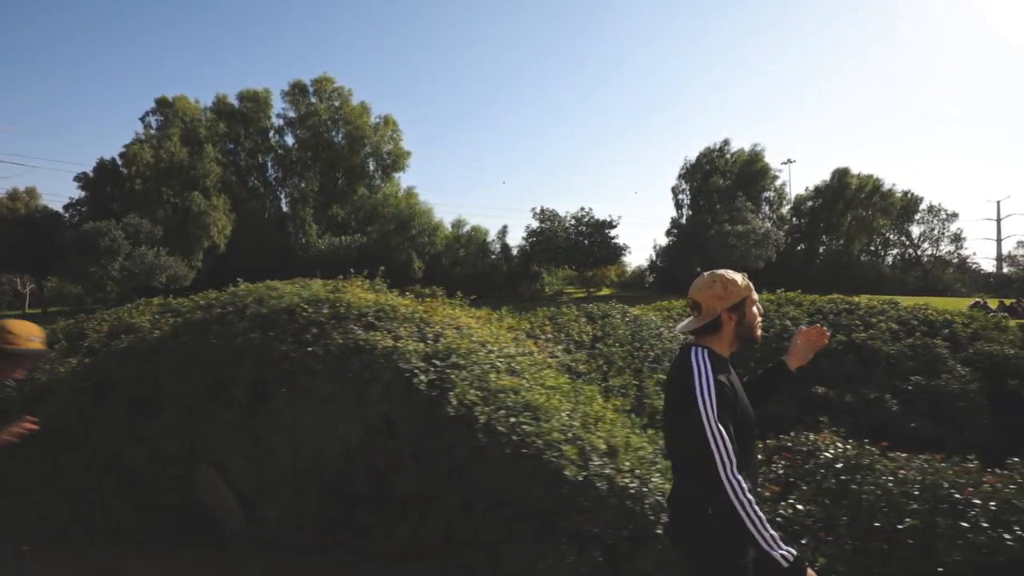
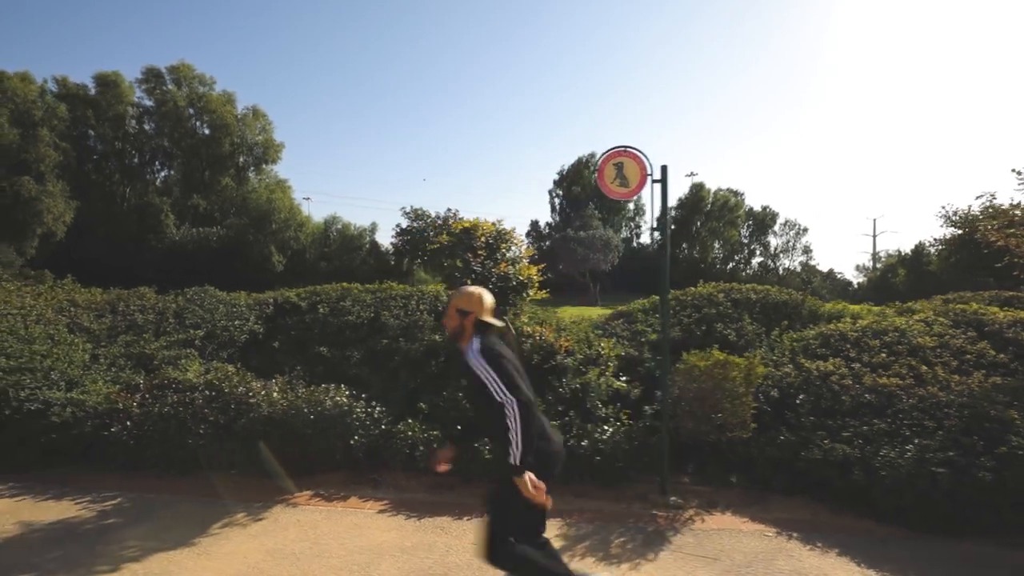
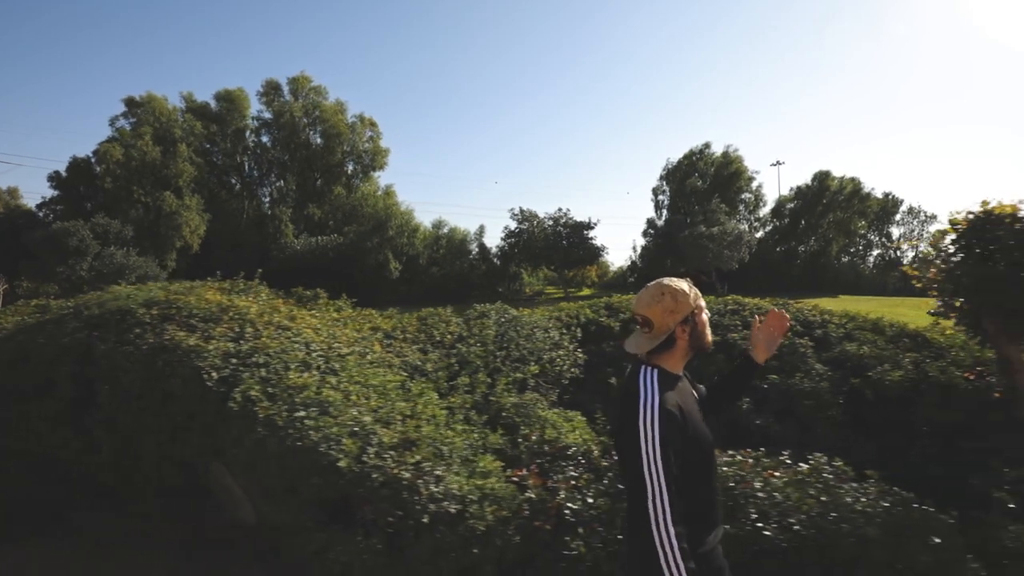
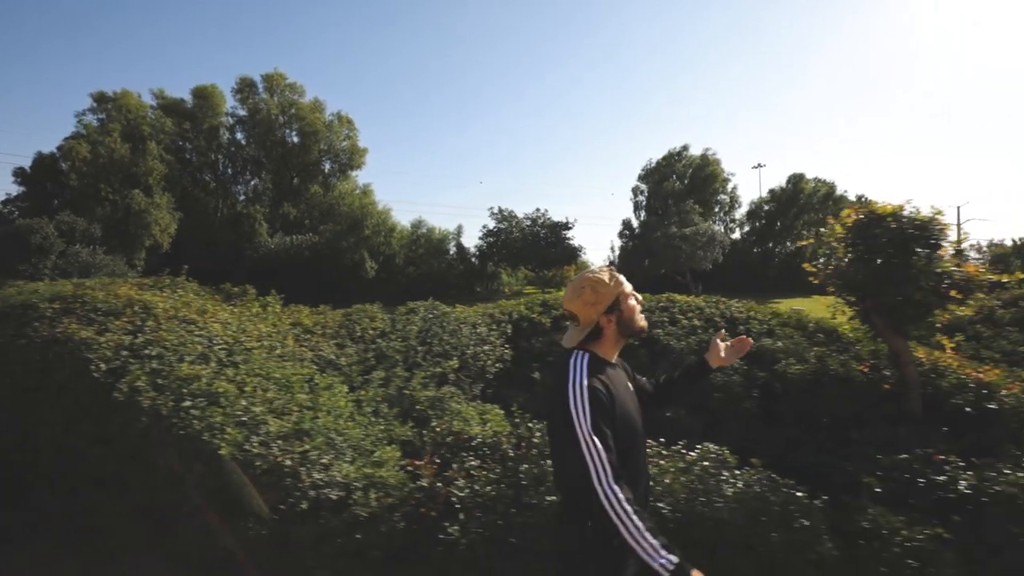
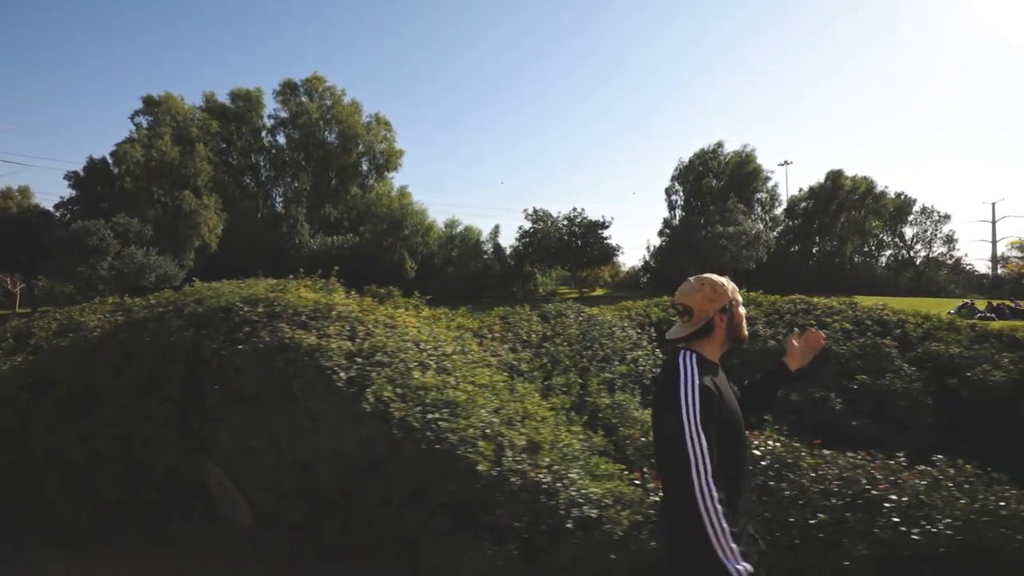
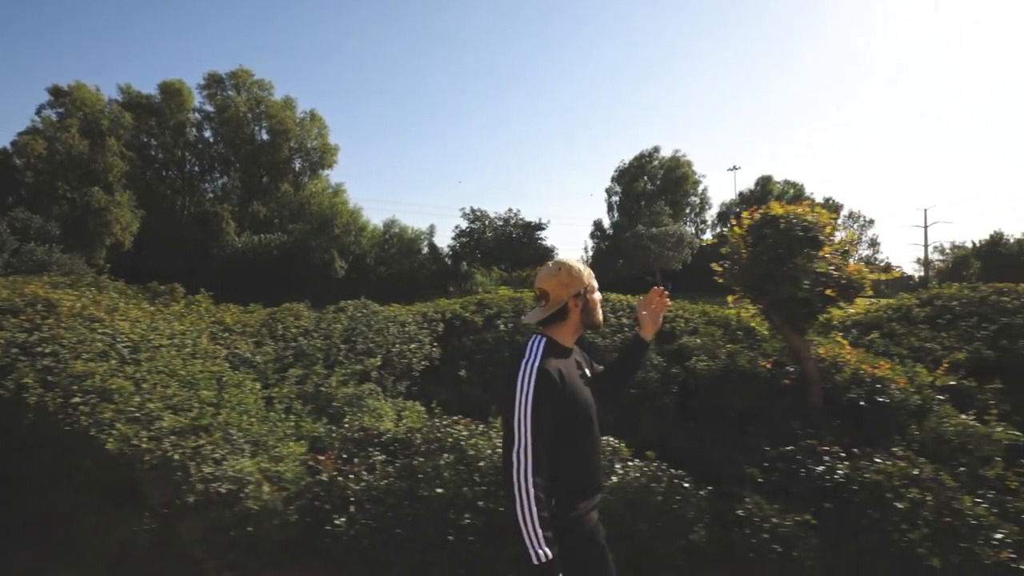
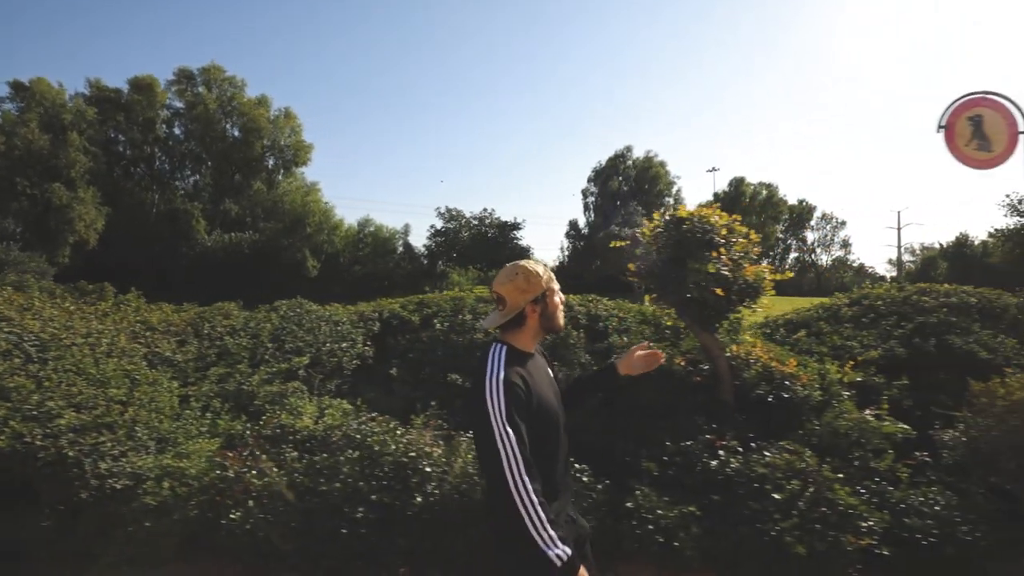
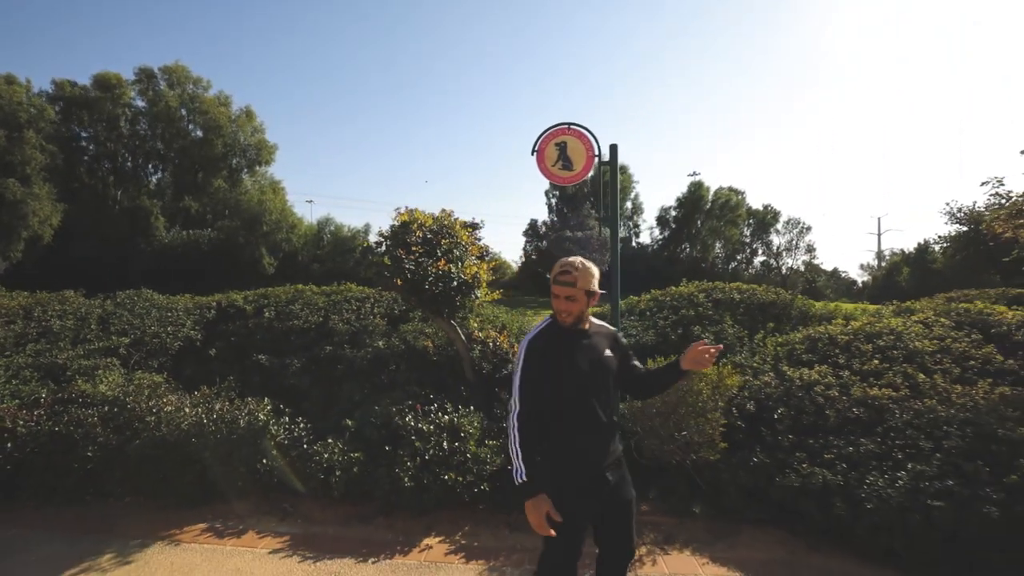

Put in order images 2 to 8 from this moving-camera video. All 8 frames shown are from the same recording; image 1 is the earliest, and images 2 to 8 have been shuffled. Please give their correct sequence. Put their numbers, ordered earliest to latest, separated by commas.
5, 3, 4, 6, 7, 8, 2
